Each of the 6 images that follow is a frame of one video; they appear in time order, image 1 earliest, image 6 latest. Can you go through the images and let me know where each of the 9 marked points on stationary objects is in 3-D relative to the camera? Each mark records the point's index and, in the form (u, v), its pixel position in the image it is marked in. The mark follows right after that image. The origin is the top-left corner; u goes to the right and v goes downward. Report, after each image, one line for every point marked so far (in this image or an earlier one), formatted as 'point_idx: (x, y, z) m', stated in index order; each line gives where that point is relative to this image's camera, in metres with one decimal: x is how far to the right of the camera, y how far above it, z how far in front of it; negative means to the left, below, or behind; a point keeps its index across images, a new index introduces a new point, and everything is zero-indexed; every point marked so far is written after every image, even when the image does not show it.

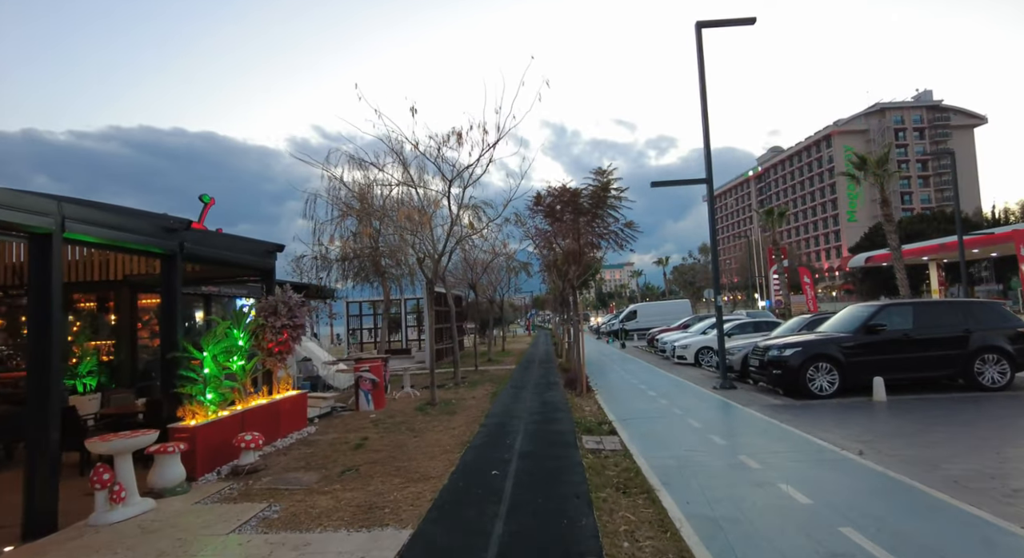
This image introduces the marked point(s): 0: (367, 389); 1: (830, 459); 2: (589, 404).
0: (-3.0, -2.3, +12.2) m
1: (+3.5, -2.0, +6.6) m
2: (+1.5, -2.5, +11.8) m
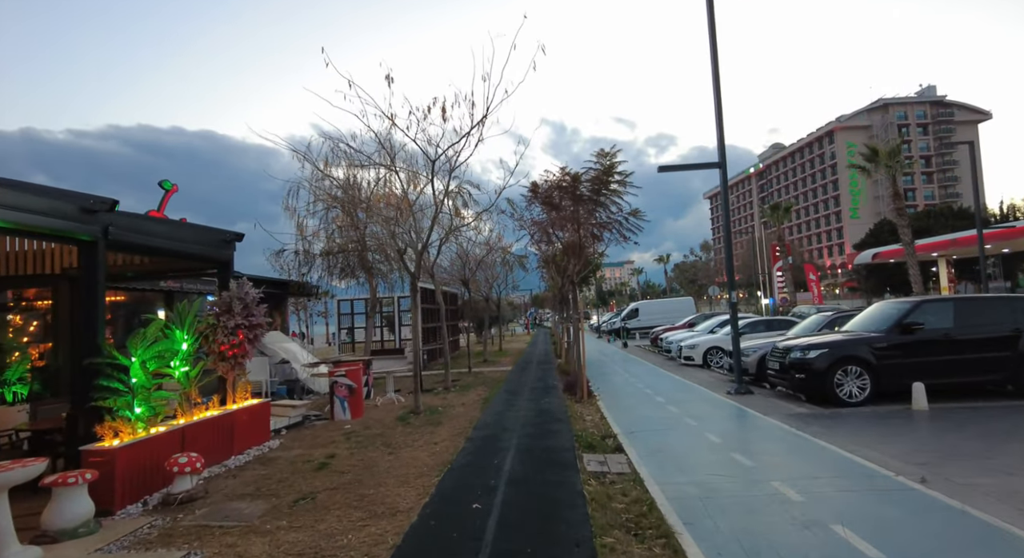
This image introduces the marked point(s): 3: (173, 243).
0: (-3.1, -2.1, +11.0) m
1: (+3.4, -1.9, +5.4) m
2: (+1.4, -2.4, +10.6) m
3: (-4.7, +0.5, +8.2) m
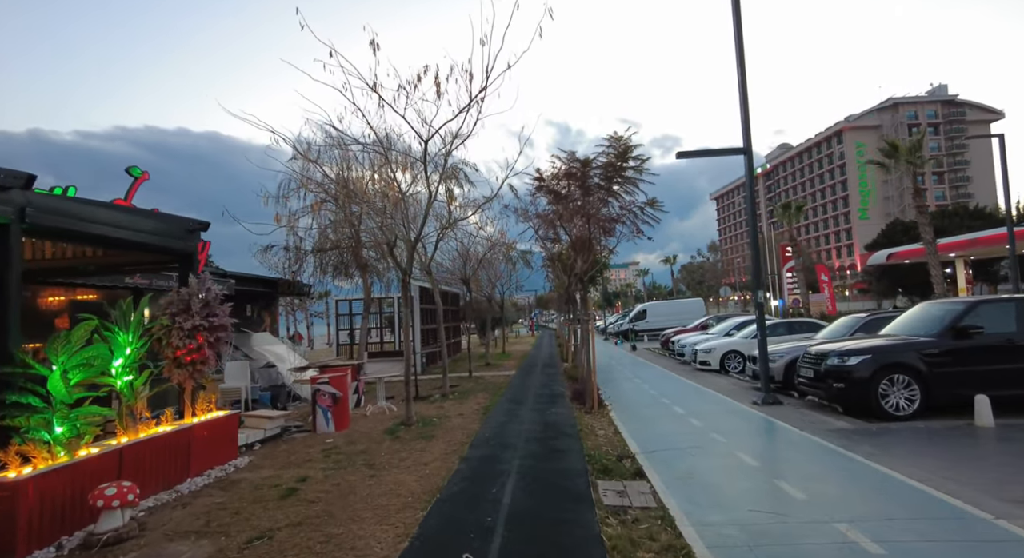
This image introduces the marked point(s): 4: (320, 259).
0: (-3.1, -2.1, +9.9) m
1: (+3.4, -1.9, +4.2) m
2: (+1.4, -2.3, +9.4) m
3: (-4.7, +0.6, +7.1) m
4: (-5.6, +0.6, +17.4) m
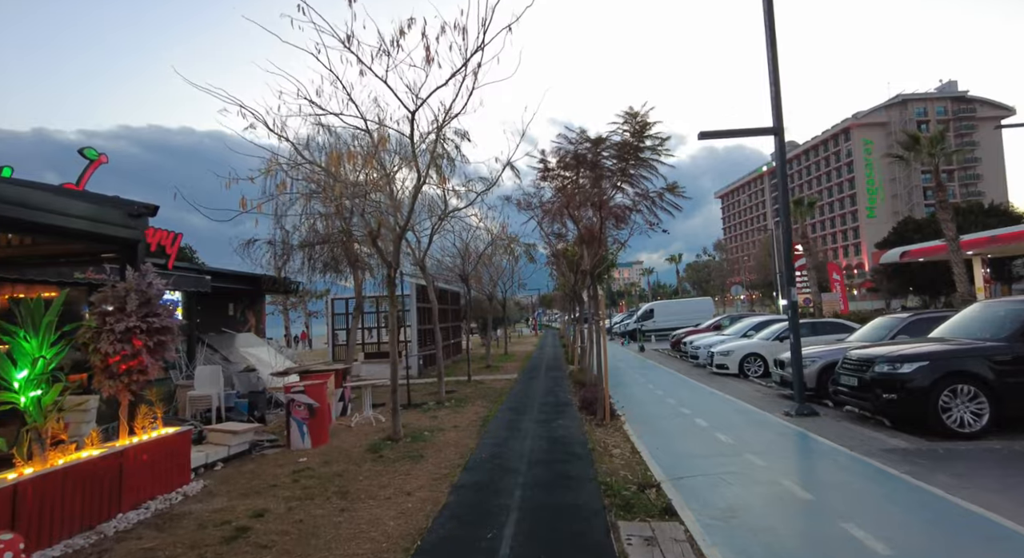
0: (-3.0, -2.0, +8.7) m
1: (+3.4, -1.8, +3.0) m
2: (+1.4, -2.3, +8.2) m
3: (-4.7, +0.6, +5.9) m
4: (-5.5, +0.7, +16.2) m
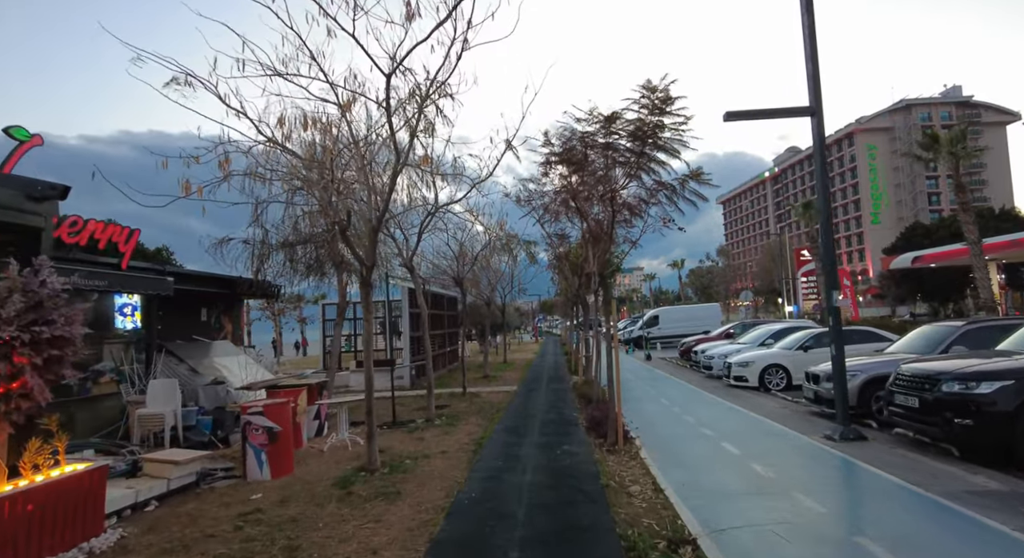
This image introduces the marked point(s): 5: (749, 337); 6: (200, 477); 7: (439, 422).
0: (-3.1, -2.0, +7.3) m
1: (+3.3, -1.7, +1.6) m
2: (+1.4, -2.3, +6.8) m
3: (-4.7, +0.7, +4.6) m
4: (-5.6, +0.6, +14.9) m
5: (+7.4, -1.8, +18.7) m
6: (-3.7, -2.4, +7.1) m
7: (-1.3, -2.6, +11.0) m
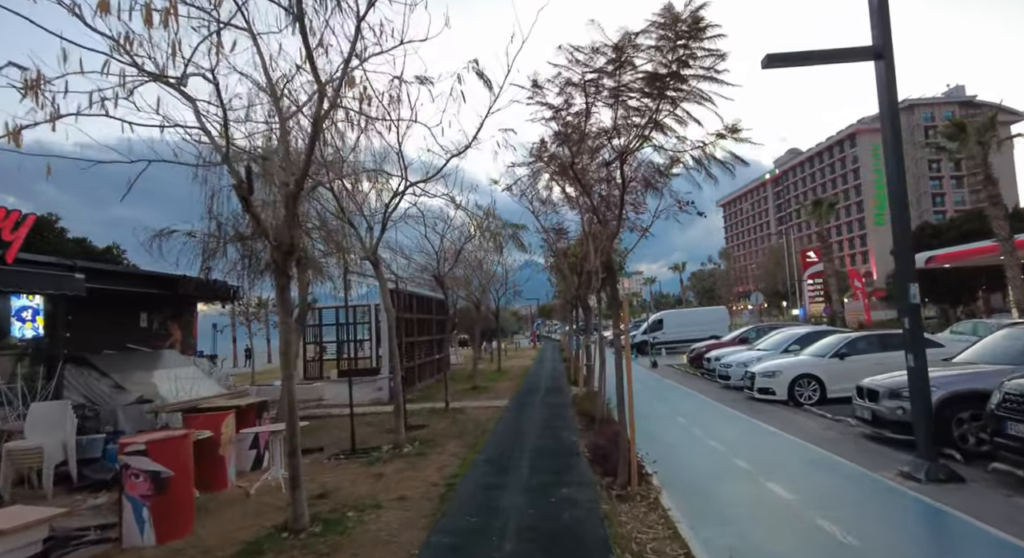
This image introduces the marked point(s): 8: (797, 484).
0: (-3.3, -1.9, +5.3) m
1: (+3.1, -1.6, -0.4) m
2: (+1.2, -2.1, +4.8) m
3: (-4.9, +0.8, +2.6) m
4: (-5.8, +0.6, +12.9) m
5: (+7.1, -1.8, +16.7) m
6: (-3.9, -2.3, +5.1) m
7: (-1.6, -2.6, +9.0) m
8: (+3.2, -2.3, +6.9) m
